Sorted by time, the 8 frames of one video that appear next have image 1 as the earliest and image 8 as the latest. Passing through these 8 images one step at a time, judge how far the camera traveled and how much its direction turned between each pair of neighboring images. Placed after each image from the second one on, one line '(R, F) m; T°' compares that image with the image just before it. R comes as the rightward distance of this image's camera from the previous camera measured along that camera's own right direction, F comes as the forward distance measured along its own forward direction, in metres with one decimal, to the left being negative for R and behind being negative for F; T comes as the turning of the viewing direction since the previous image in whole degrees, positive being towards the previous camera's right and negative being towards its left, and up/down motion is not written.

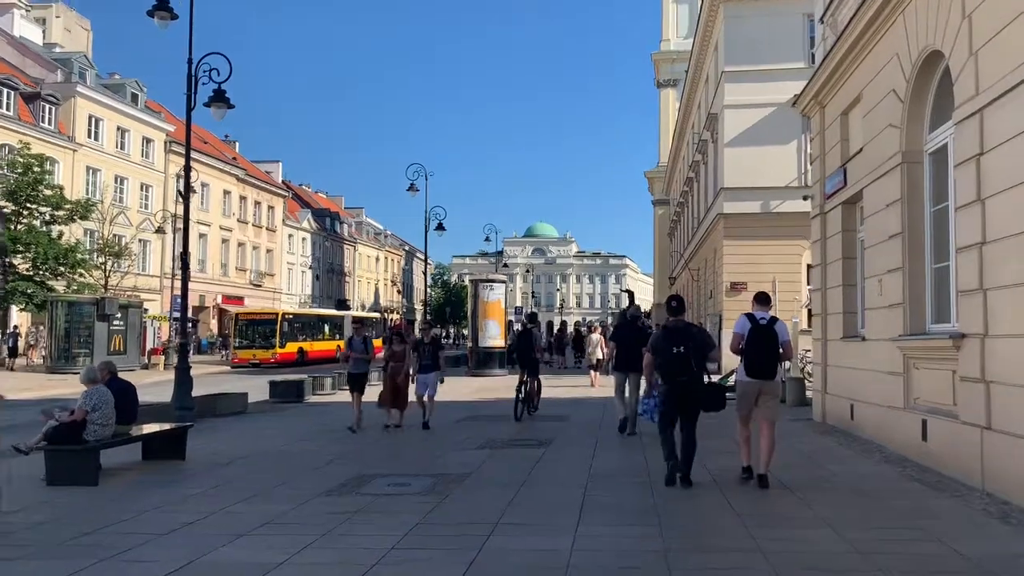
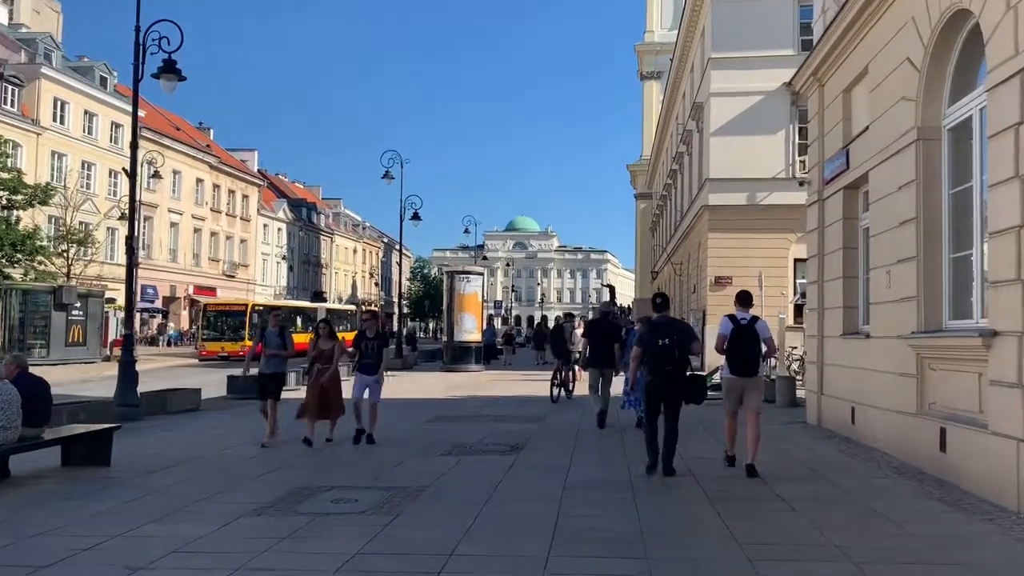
(+0.1, +1.2) m; +1°
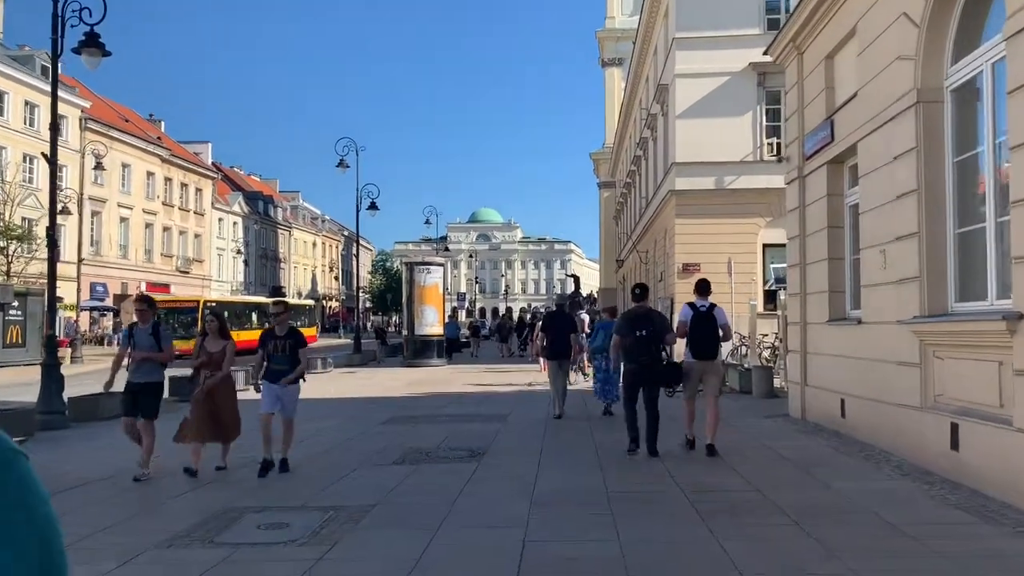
(+0.1, +1.1) m; +2°
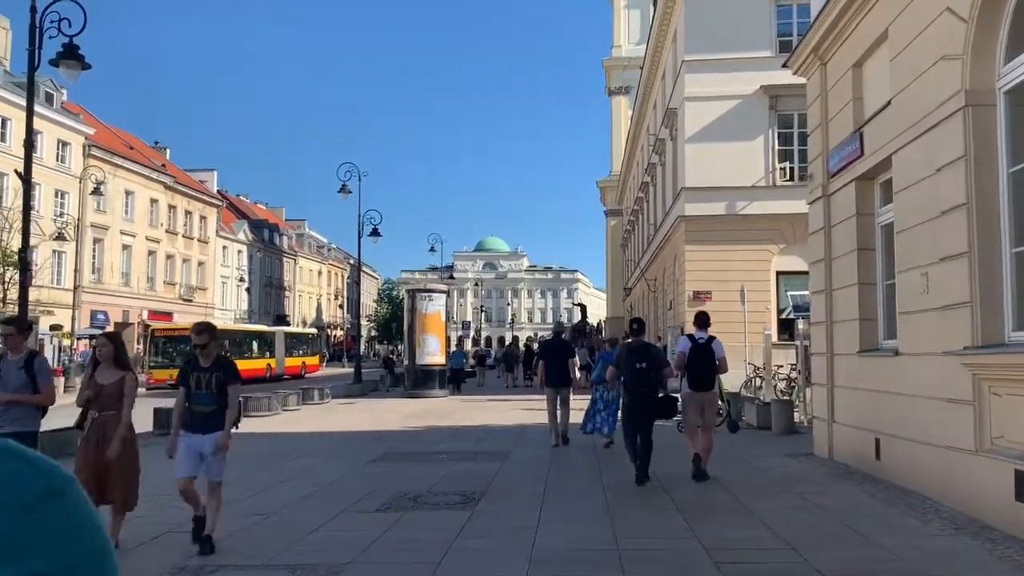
(+0.1, +0.9) m; 0°
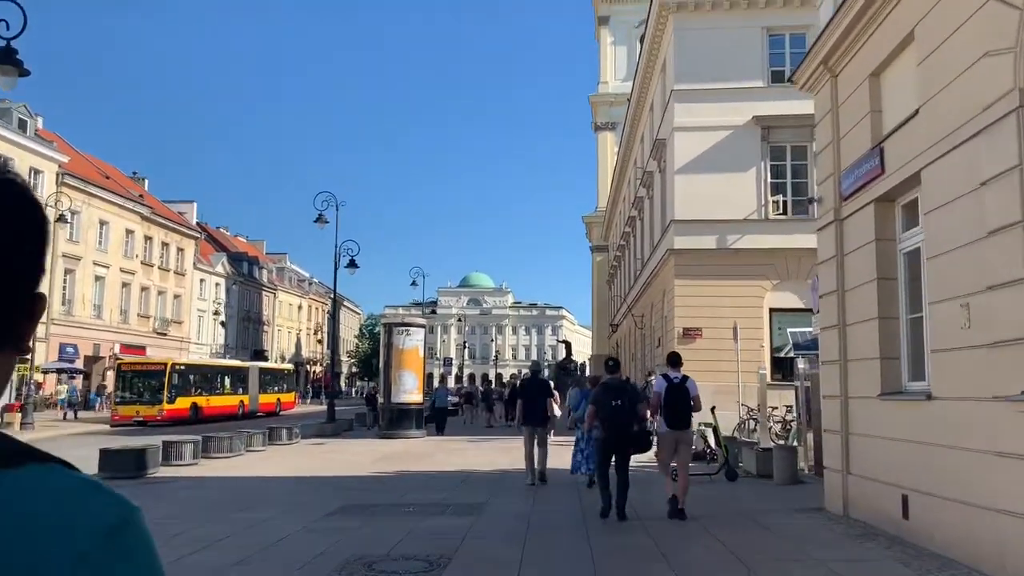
(+0.1, +1.2) m; +1°
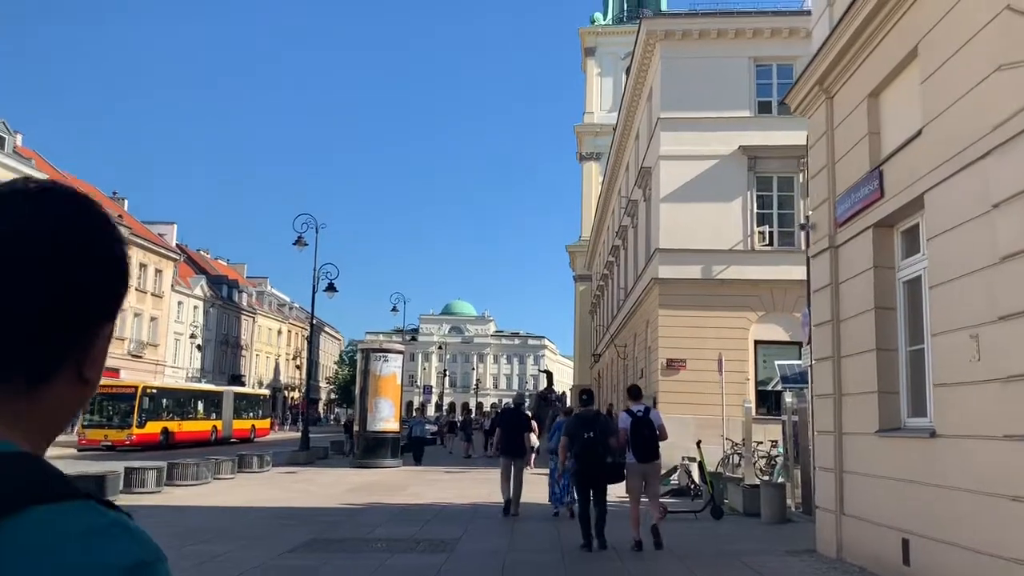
(0.0, +0.5) m; +1°
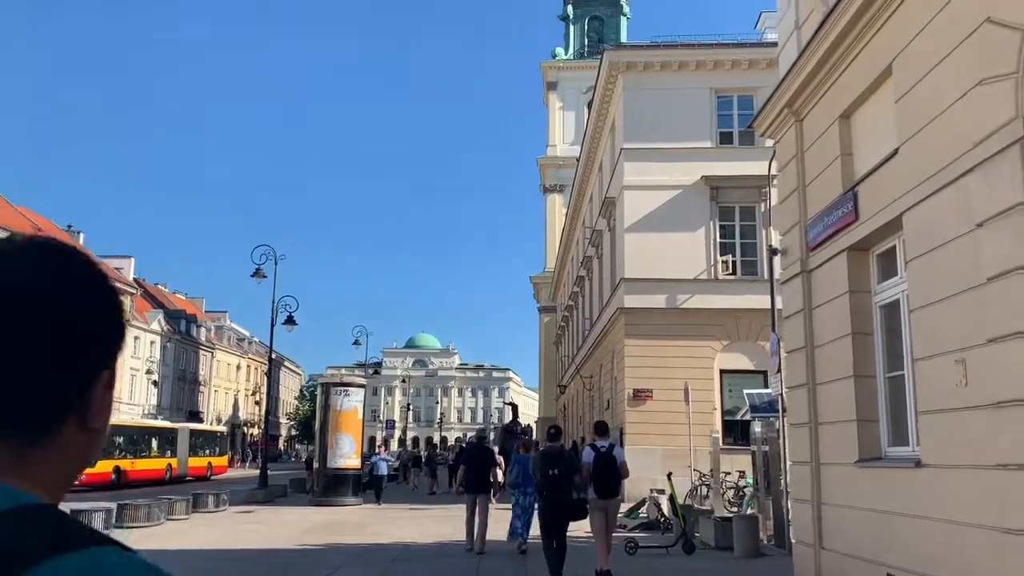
(0.0, +0.4) m; +2°
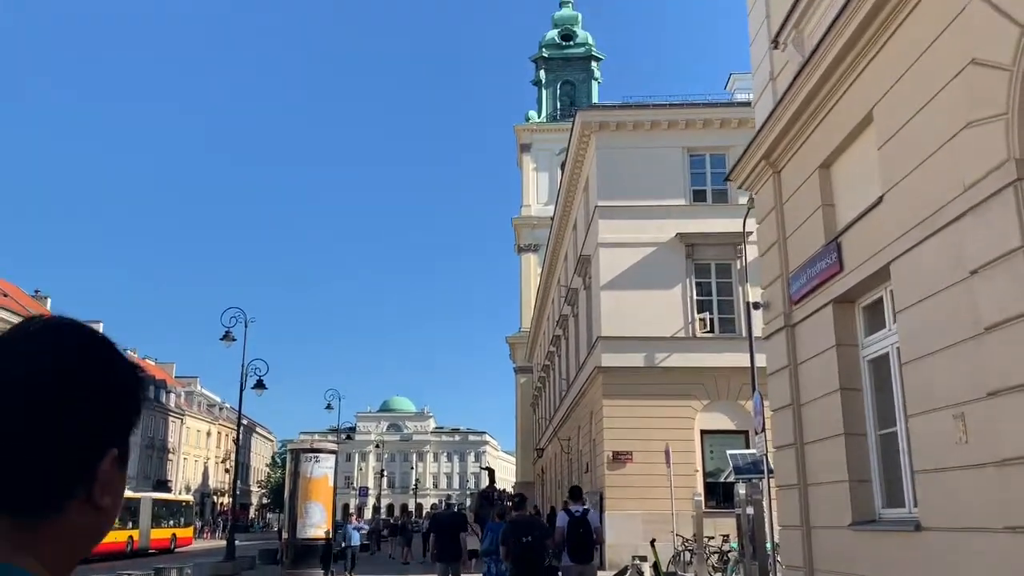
(0.0, +0.4) m; +2°
